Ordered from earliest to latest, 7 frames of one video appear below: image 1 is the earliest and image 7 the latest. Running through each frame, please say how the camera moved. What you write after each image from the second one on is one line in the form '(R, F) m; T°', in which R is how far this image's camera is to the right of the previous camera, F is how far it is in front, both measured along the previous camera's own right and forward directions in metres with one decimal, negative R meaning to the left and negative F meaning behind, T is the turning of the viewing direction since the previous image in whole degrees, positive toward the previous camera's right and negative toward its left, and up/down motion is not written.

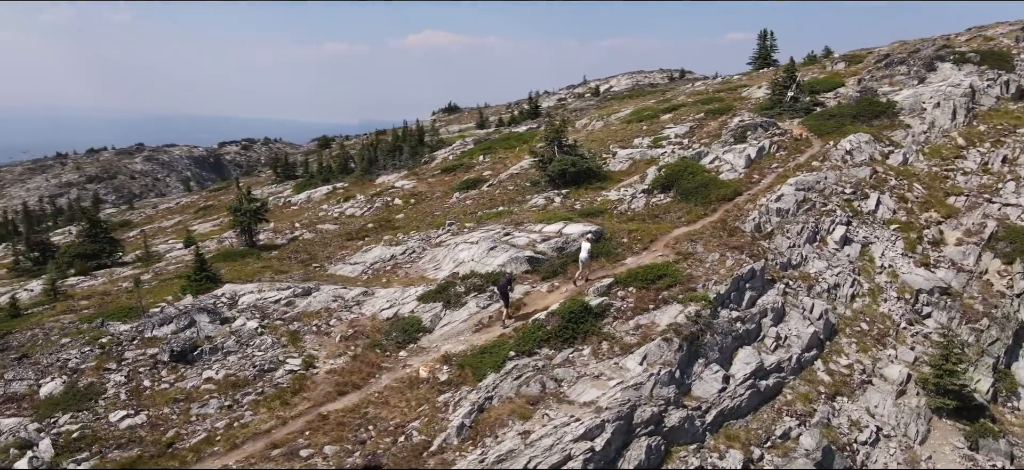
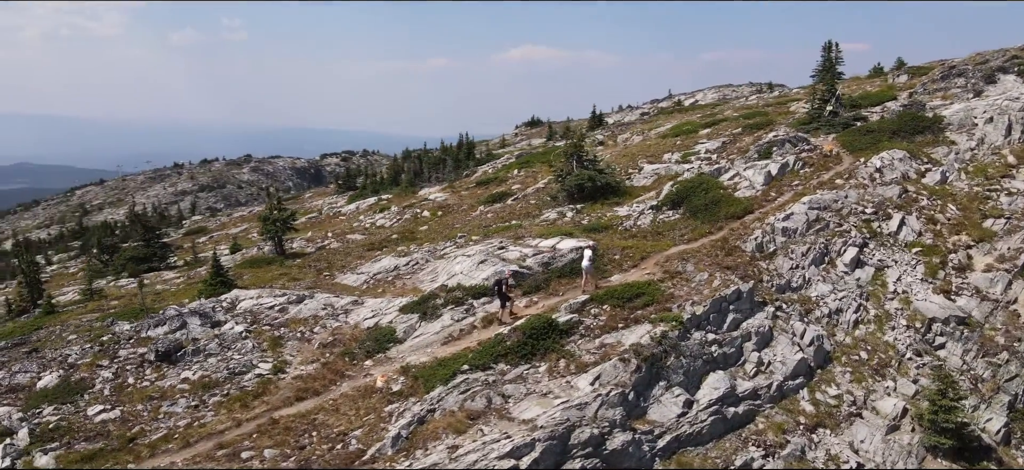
(+3.8, +0.3) m; -7°
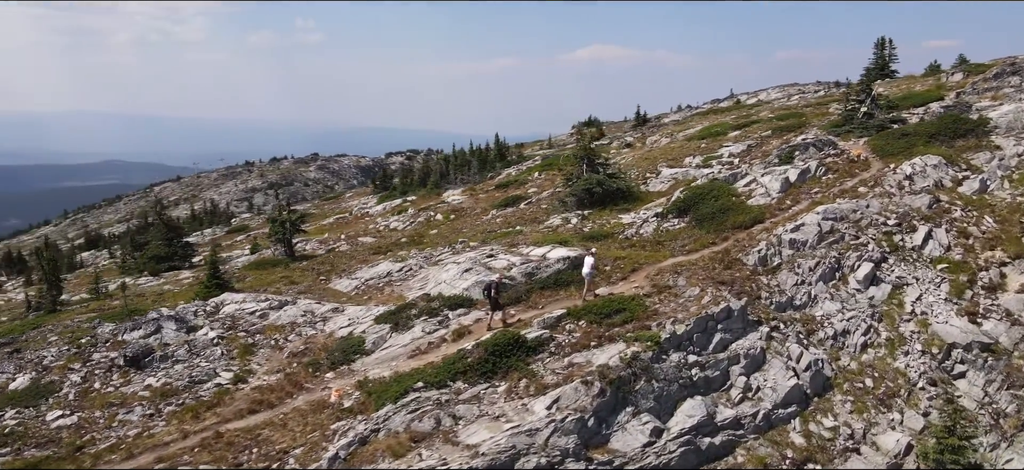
(+2.7, +1.4) m; -5°
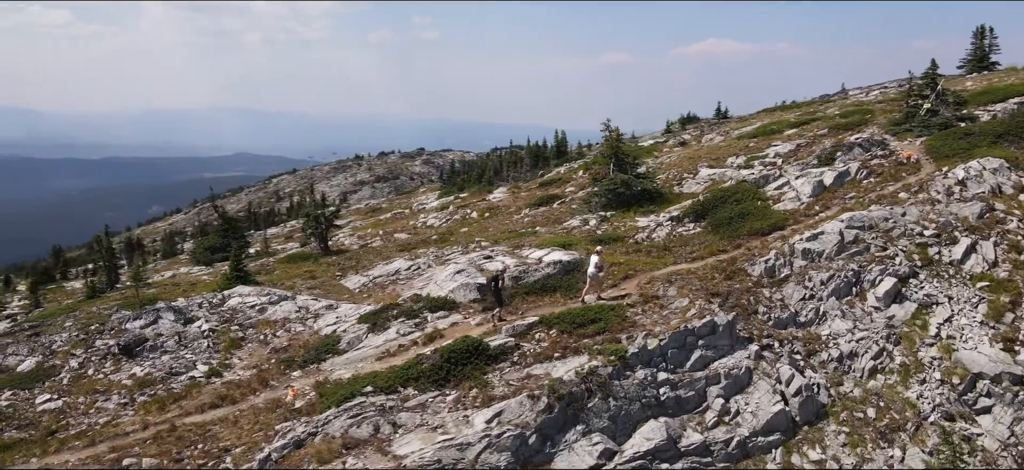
(+3.8, +1.2) m; -8°
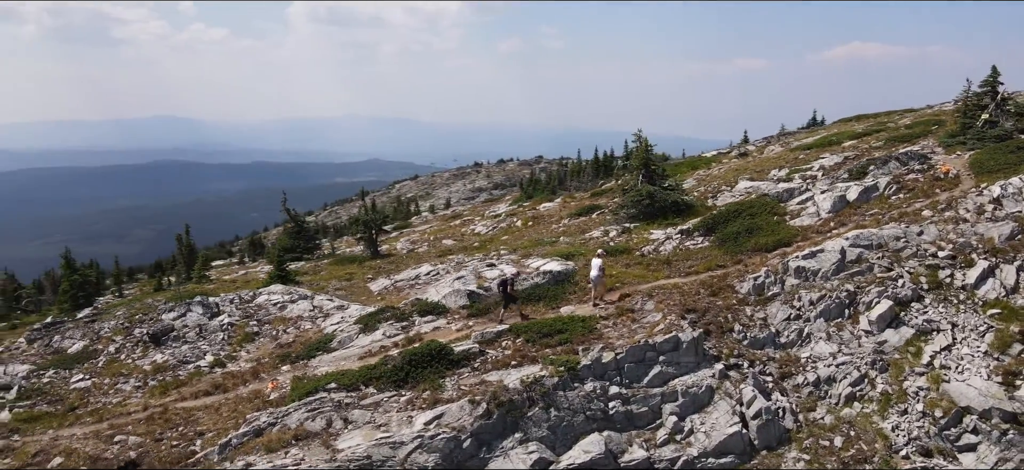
(+4.2, -0.1) m; -9°
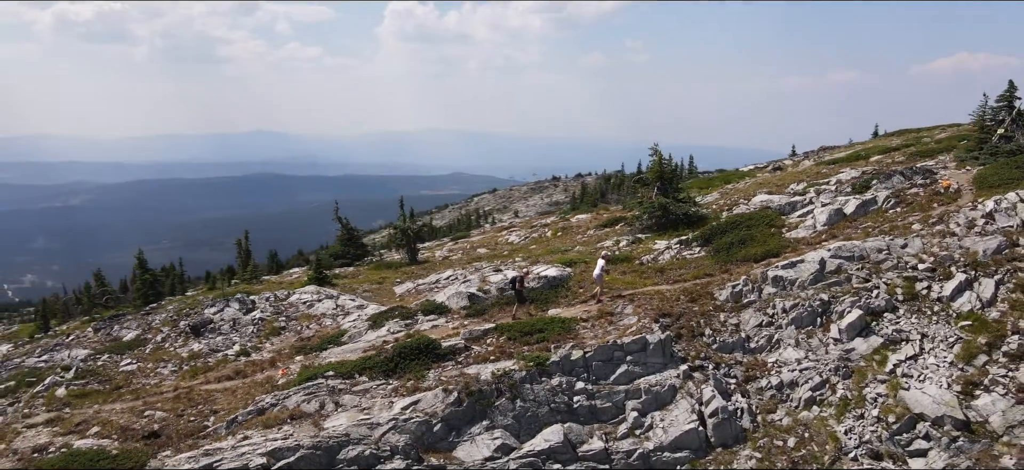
(+2.9, -1.5) m; -6°
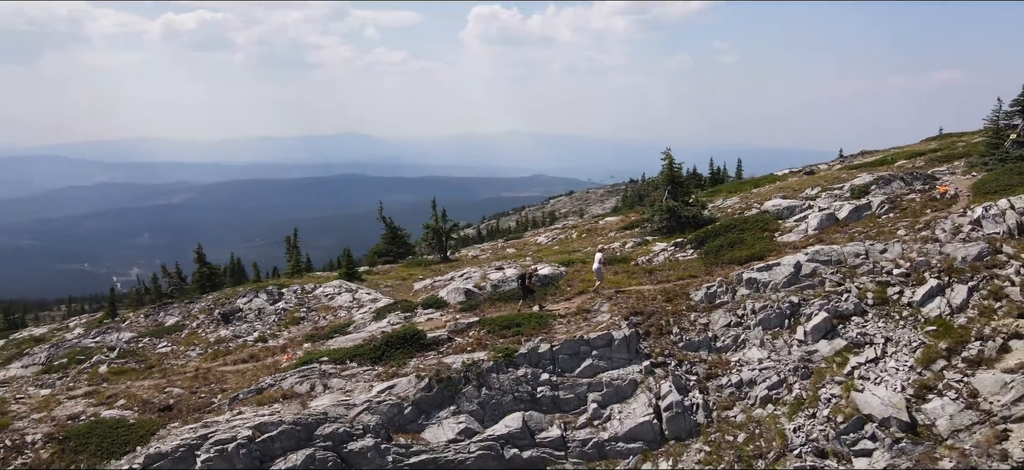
(+3.1, -1.2) m; -6°
